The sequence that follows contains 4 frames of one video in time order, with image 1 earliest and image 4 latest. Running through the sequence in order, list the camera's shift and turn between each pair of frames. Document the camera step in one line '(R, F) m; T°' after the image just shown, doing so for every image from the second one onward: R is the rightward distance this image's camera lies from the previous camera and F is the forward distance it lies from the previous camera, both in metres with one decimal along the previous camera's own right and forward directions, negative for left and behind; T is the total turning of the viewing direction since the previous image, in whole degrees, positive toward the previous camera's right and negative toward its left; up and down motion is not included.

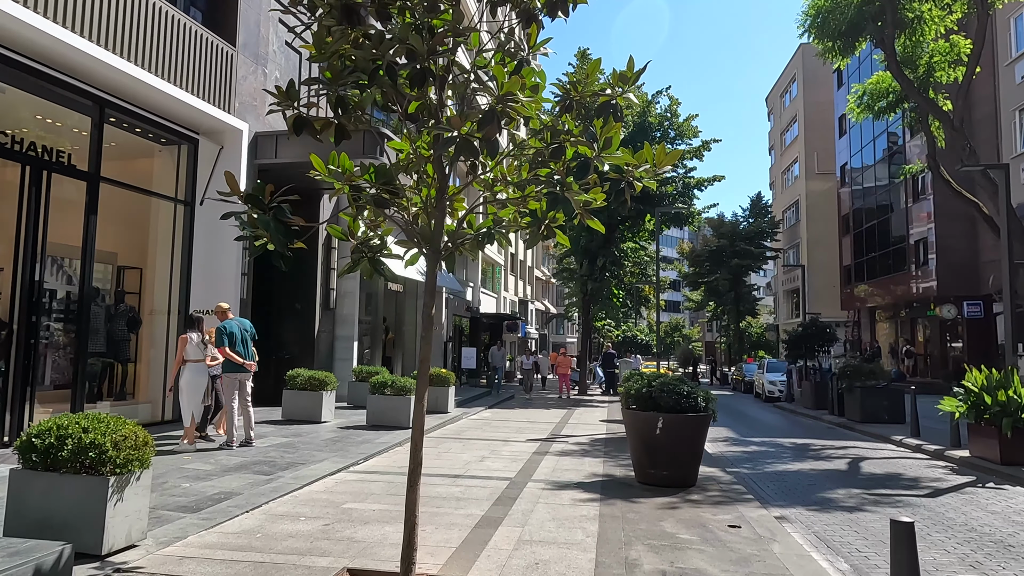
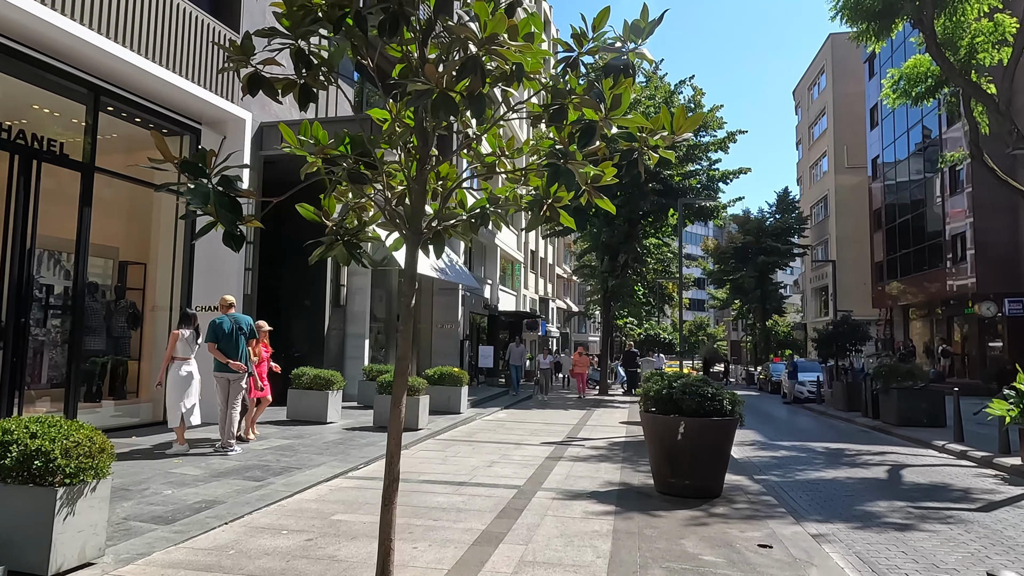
(+0.2, +0.6) m; -2°
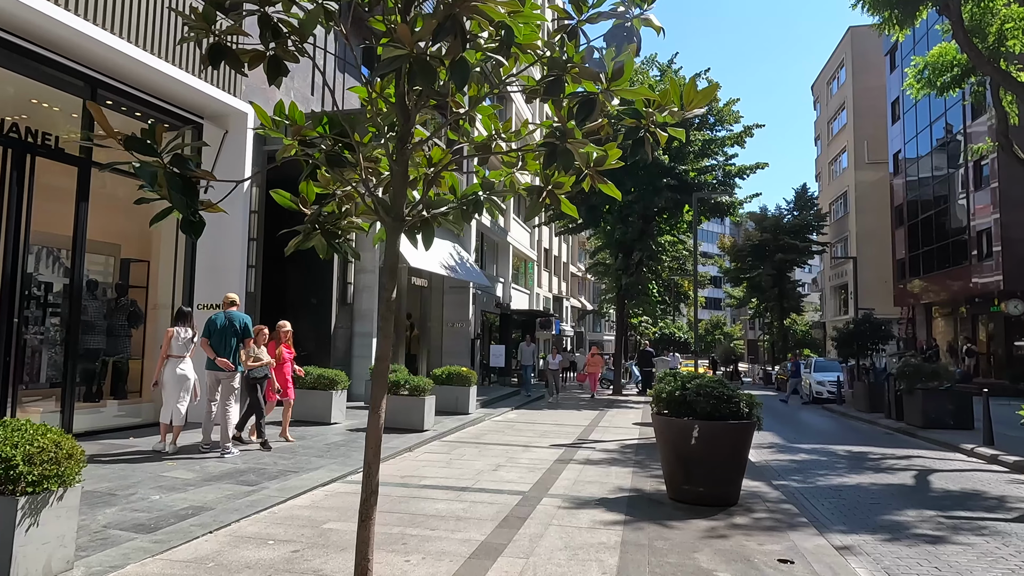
(+0.1, +0.3) m; -1°
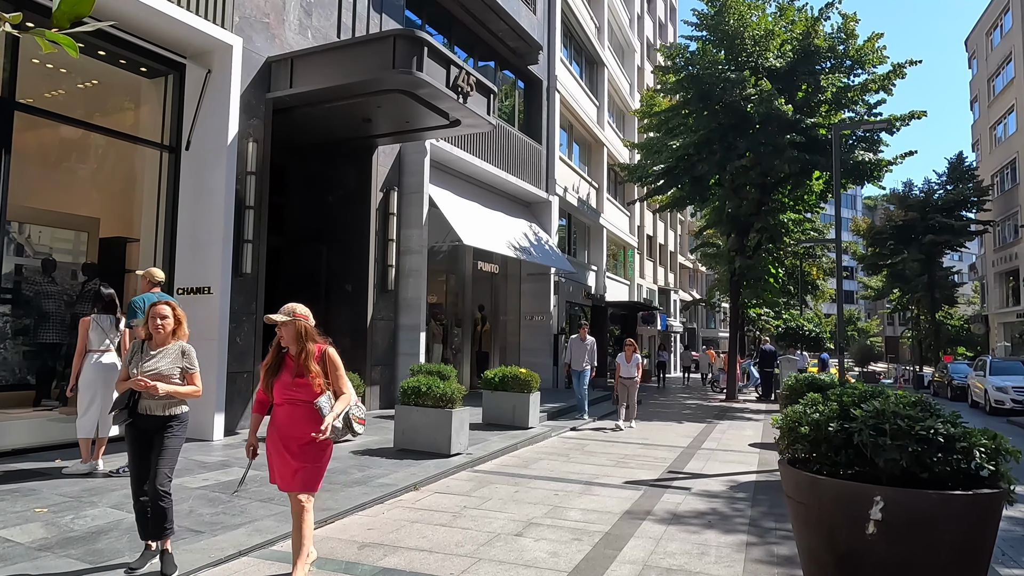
(+0.6, +3.0) m; -10°
